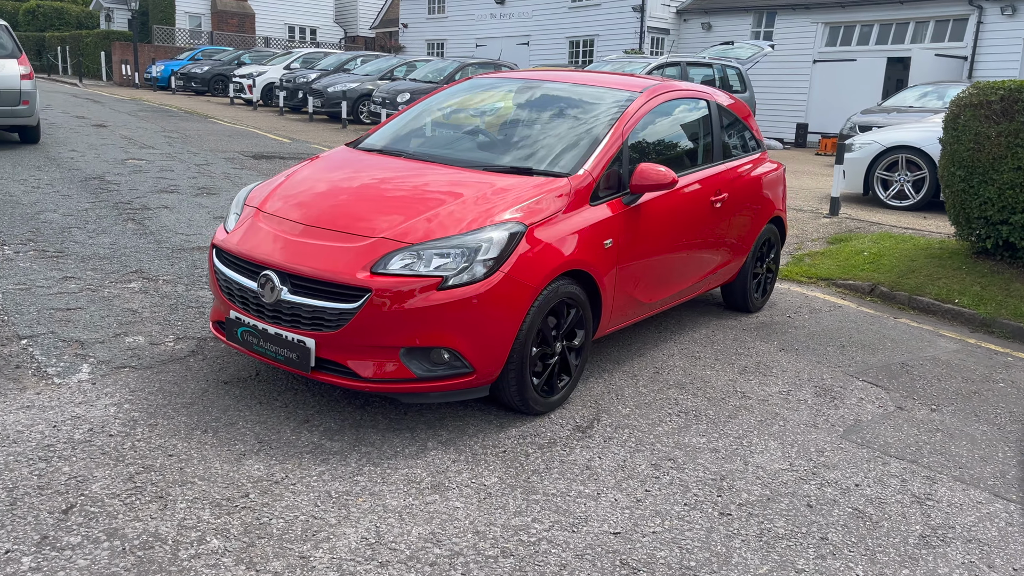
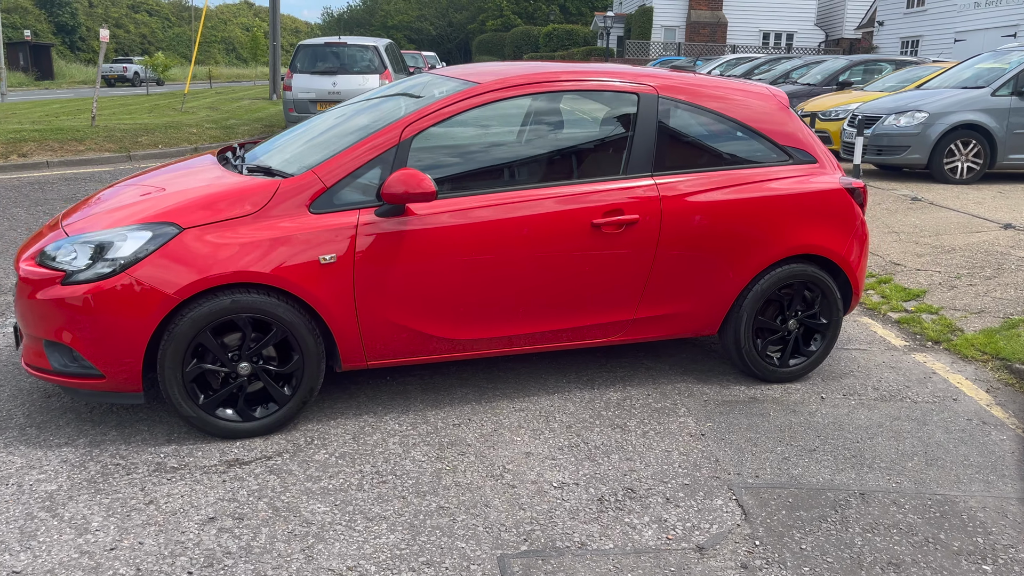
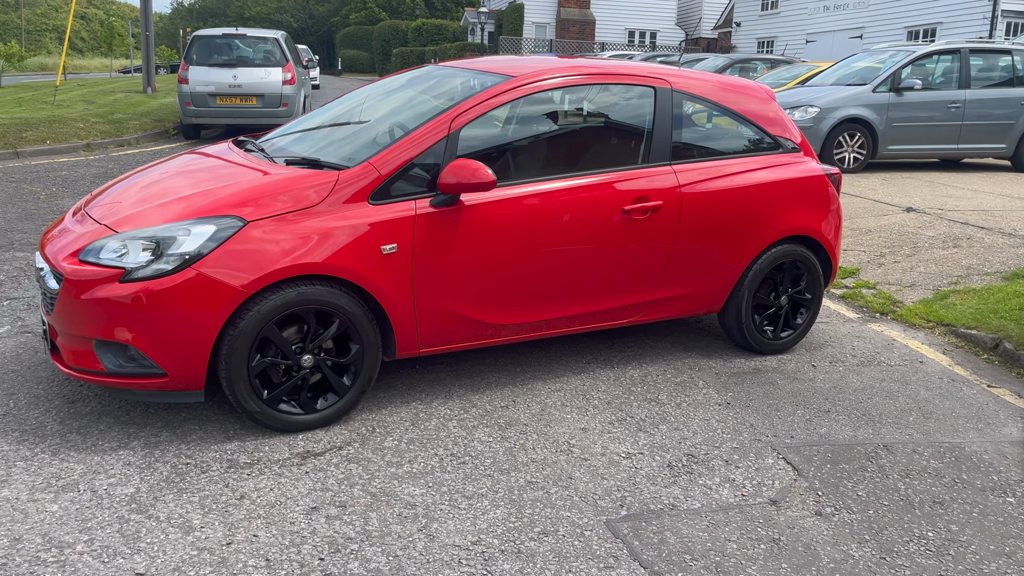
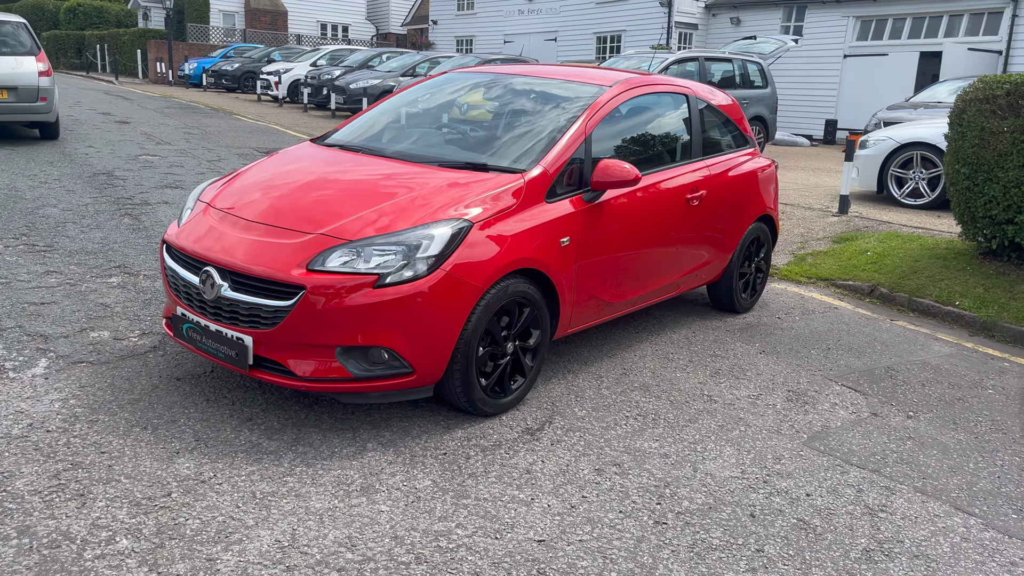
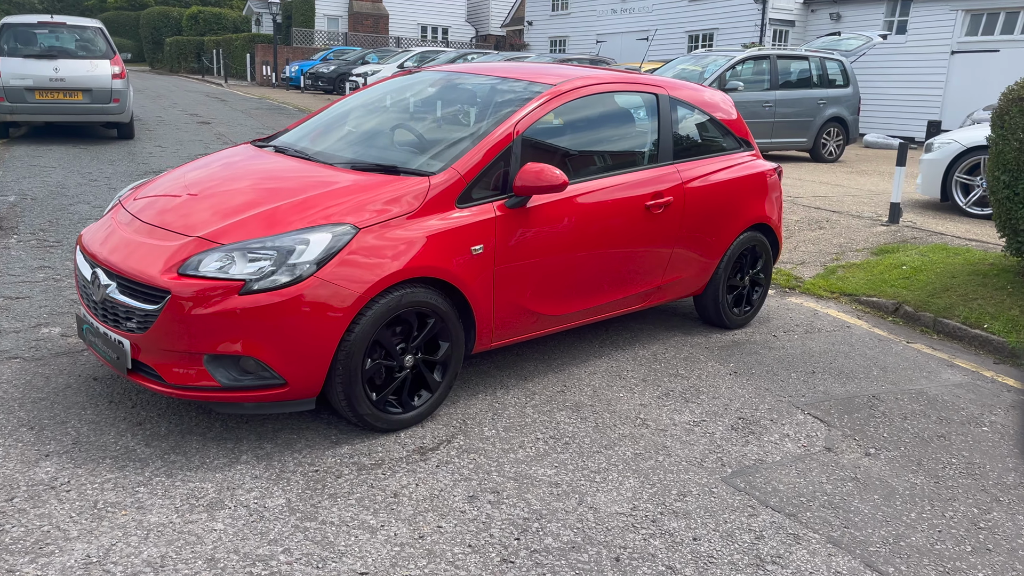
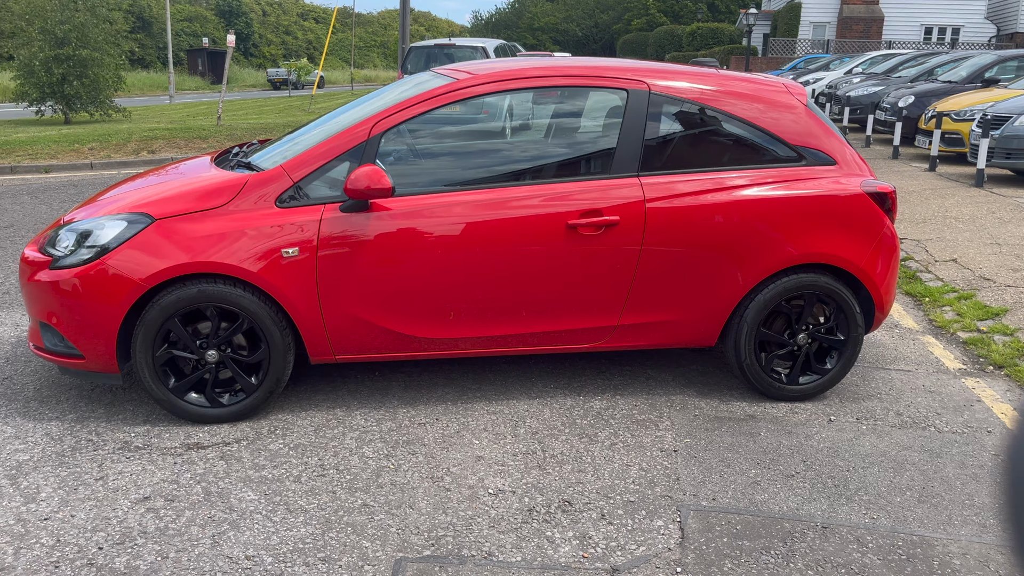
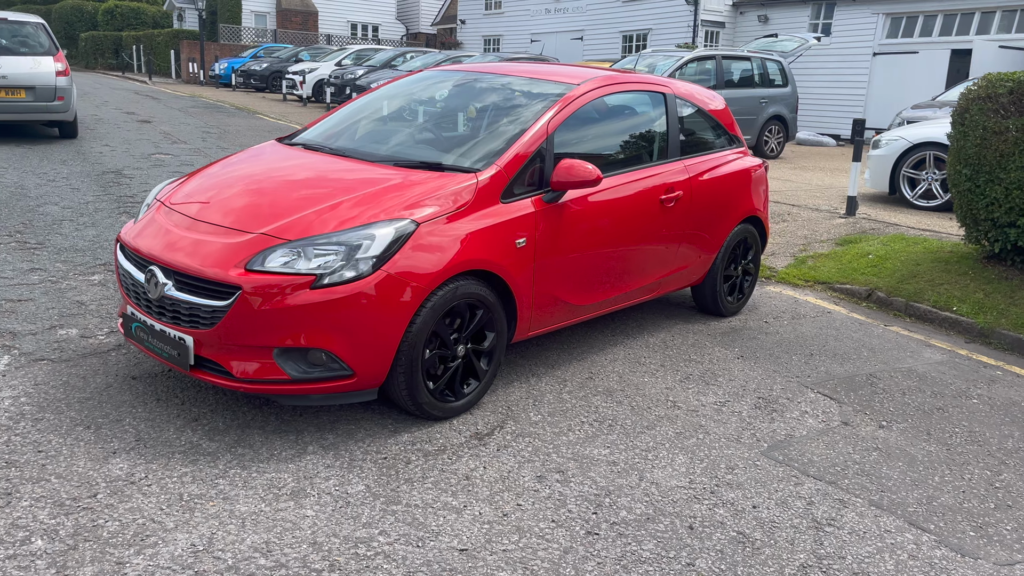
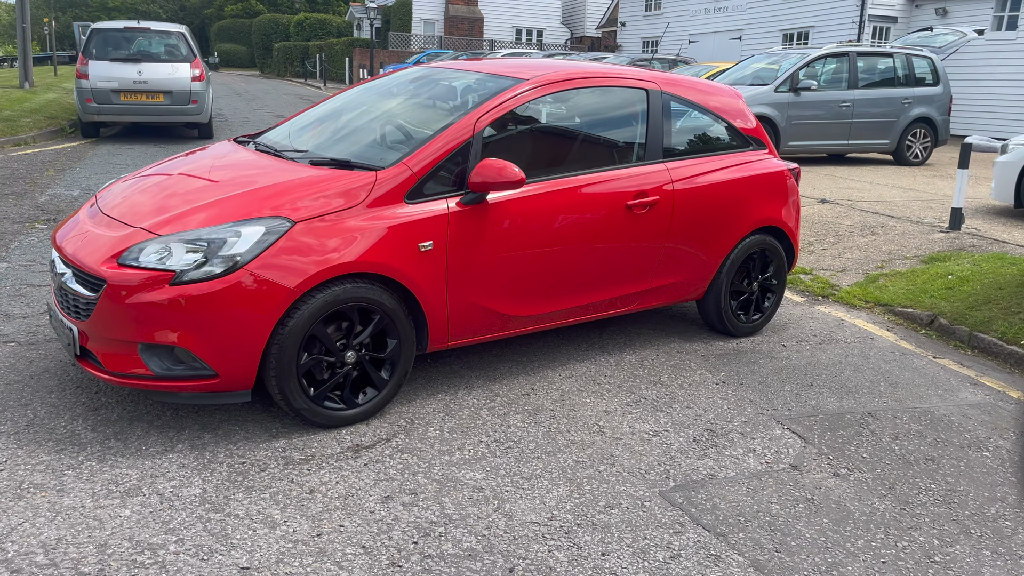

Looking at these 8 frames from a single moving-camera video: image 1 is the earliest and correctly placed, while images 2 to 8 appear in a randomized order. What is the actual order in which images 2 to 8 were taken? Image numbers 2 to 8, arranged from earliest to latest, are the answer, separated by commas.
4, 7, 5, 8, 3, 2, 6
